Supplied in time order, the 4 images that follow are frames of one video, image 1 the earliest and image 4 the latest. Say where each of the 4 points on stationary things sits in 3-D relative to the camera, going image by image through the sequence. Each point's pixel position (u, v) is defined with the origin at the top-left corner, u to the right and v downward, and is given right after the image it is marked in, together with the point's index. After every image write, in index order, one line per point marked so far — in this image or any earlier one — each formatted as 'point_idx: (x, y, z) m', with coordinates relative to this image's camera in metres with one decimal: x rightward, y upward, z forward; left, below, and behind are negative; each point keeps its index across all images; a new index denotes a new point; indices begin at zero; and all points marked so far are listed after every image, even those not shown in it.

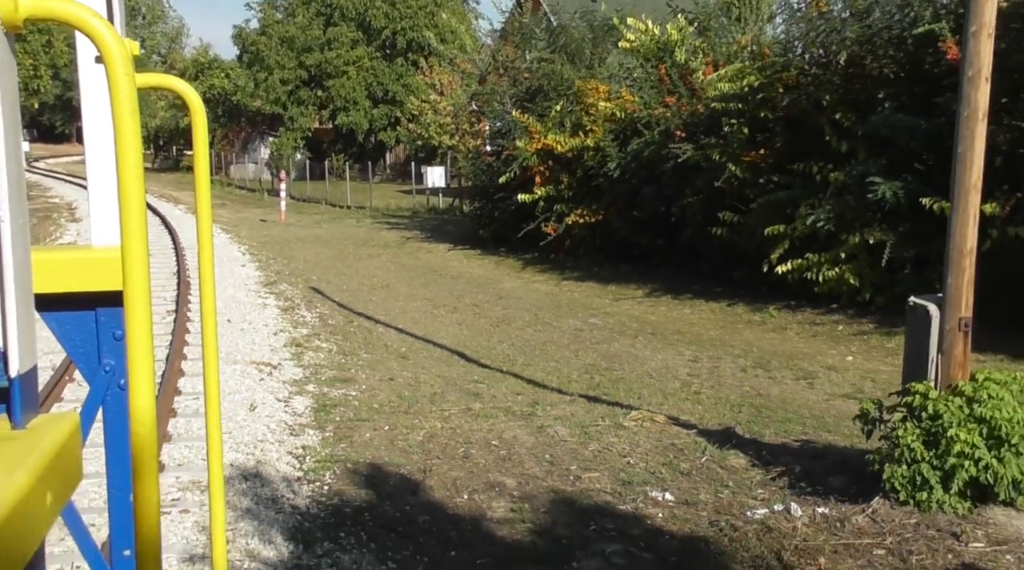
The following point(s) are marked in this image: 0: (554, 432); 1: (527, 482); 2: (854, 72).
0: (+0.3, -1.0, +7.4) m
1: (+0.1, -1.1, +6.3) m
2: (+3.6, +2.2, +11.4) m
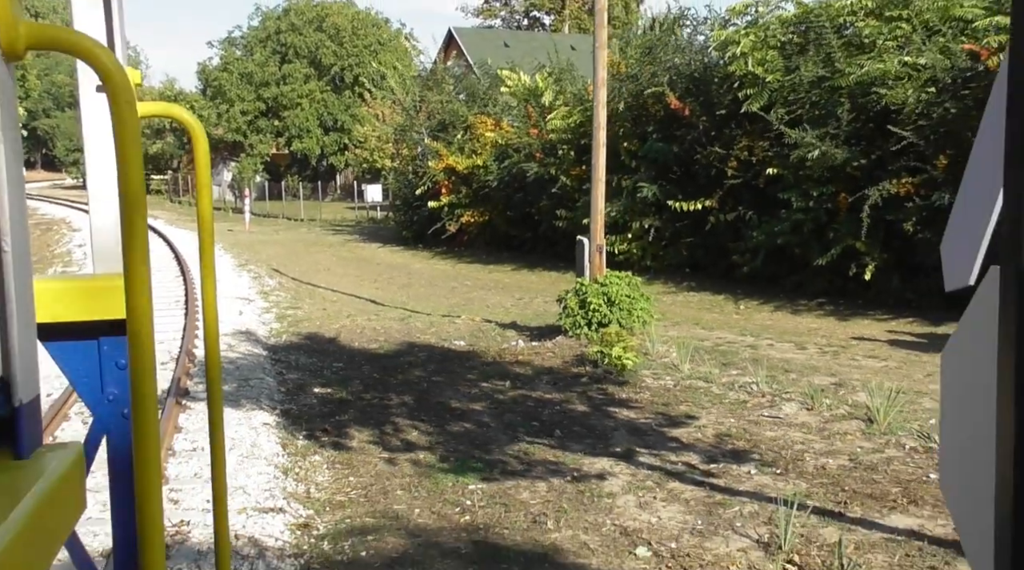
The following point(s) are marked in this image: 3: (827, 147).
0: (-1.1, -0.4, +13.0) m
1: (-1.3, -0.6, +11.9) m
2: (+2.0, +2.6, +17.2) m
3: (+3.8, +1.6, +13.2) m
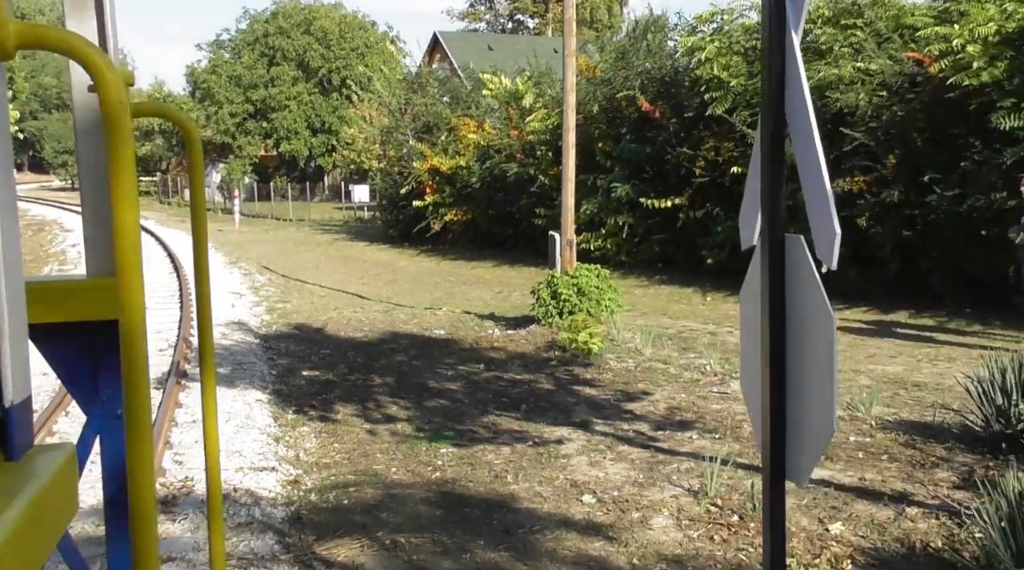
0: (-1.4, -0.4, +13.7) m
1: (-1.6, -0.5, +12.6) m
2: (+1.6, +2.7, +18.0) m
3: (+3.5, +1.7, +14.0) m
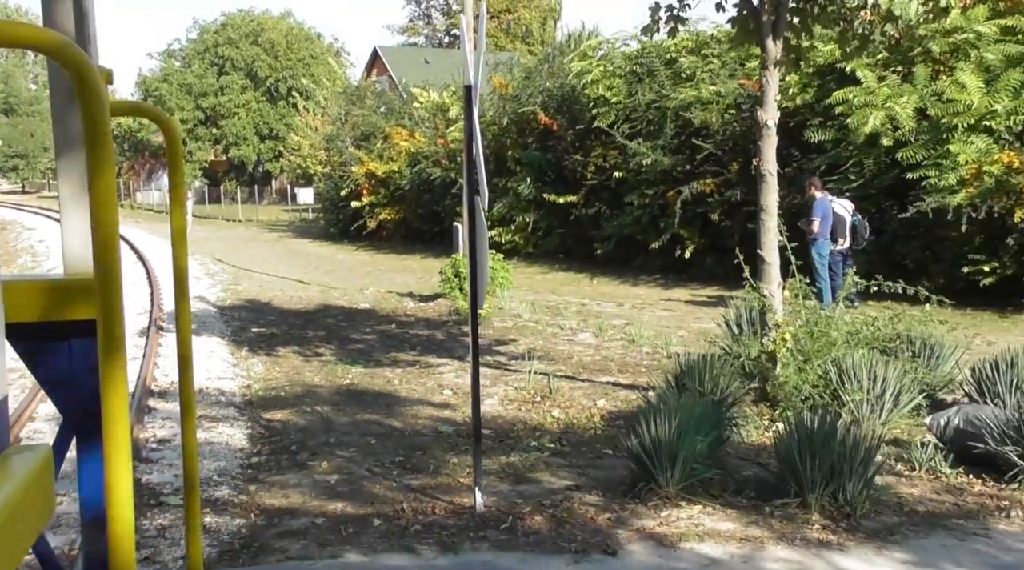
0: (-2.7, -0.1, +16.5) m
1: (-2.8, -0.2, +15.4) m
2: (+0.2, +3.0, +20.9) m
3: (+2.2, +2.0, +17.0) m
